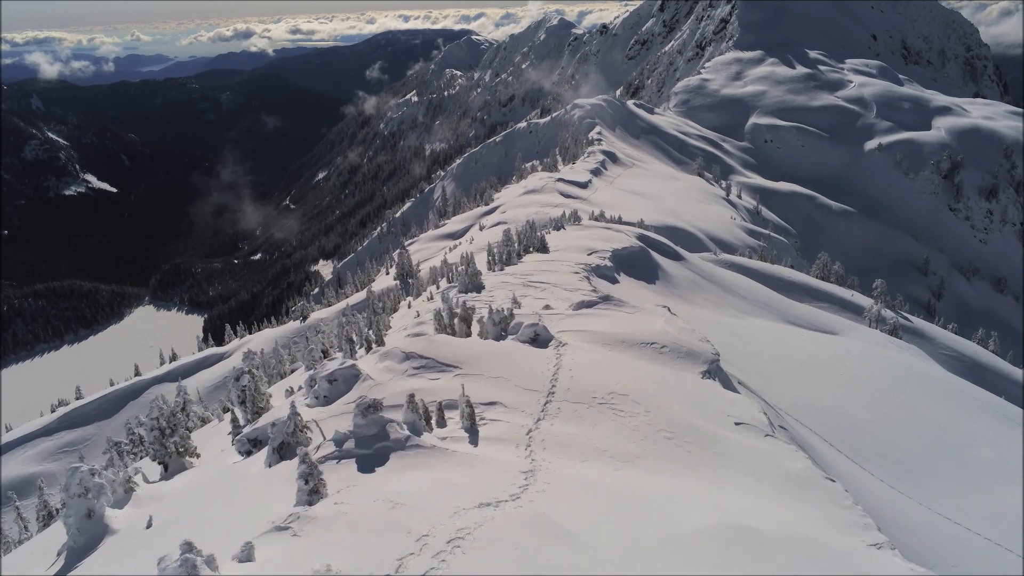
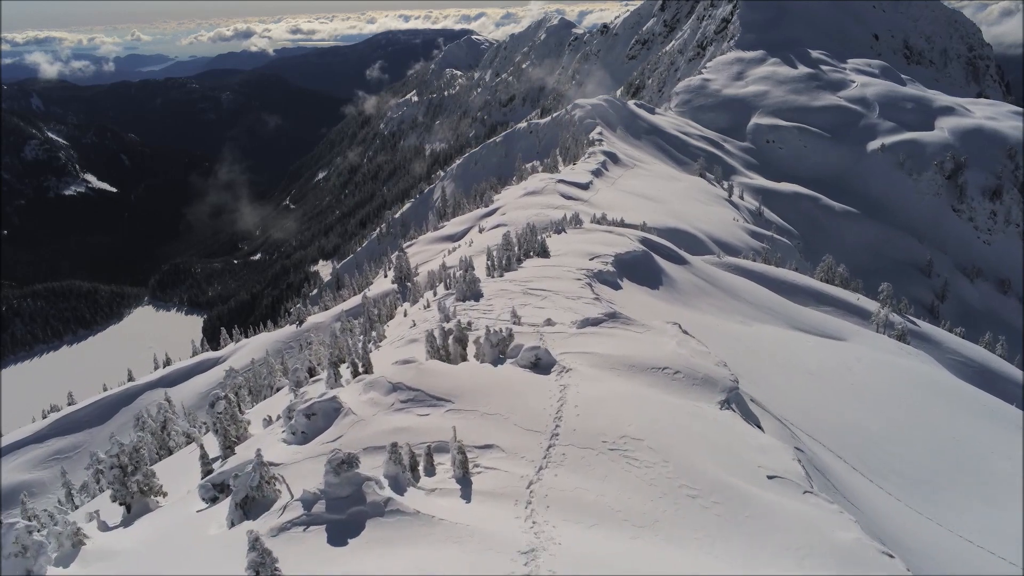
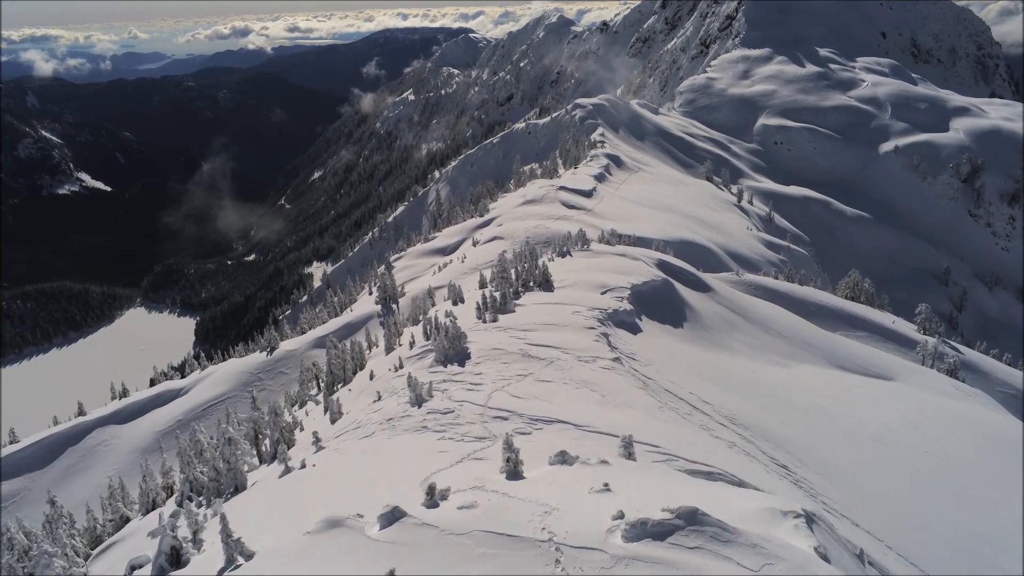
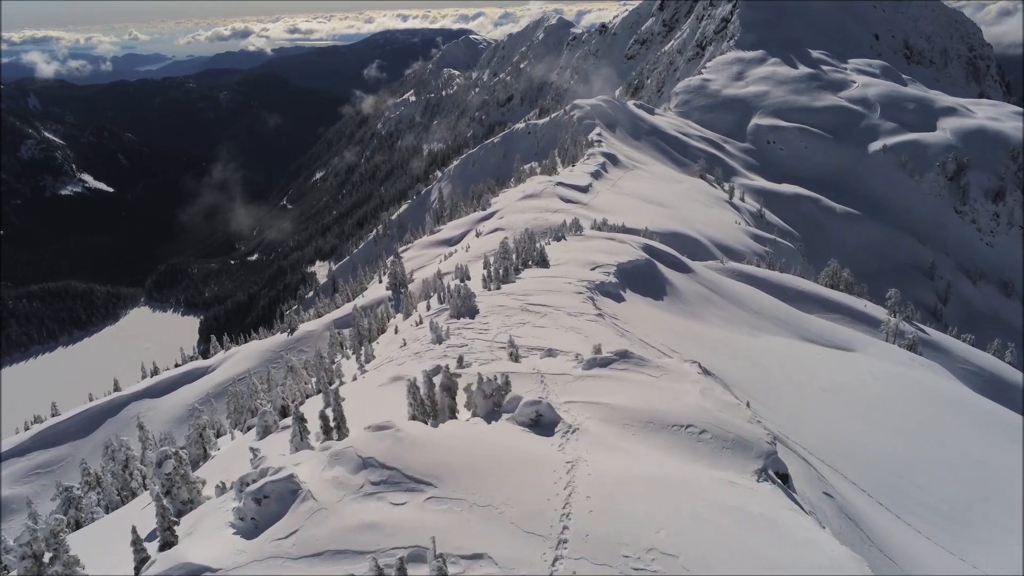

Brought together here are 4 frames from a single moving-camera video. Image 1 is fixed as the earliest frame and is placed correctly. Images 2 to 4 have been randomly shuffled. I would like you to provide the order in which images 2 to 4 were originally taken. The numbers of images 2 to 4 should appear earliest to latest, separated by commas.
2, 4, 3
